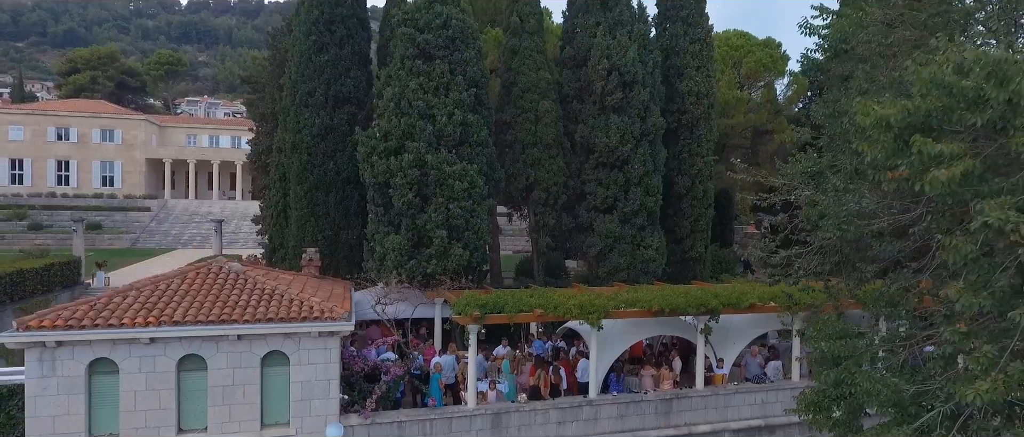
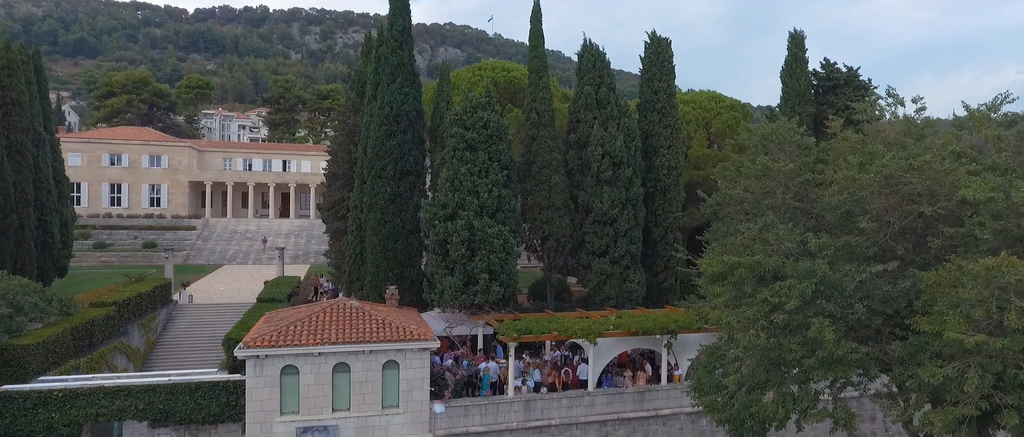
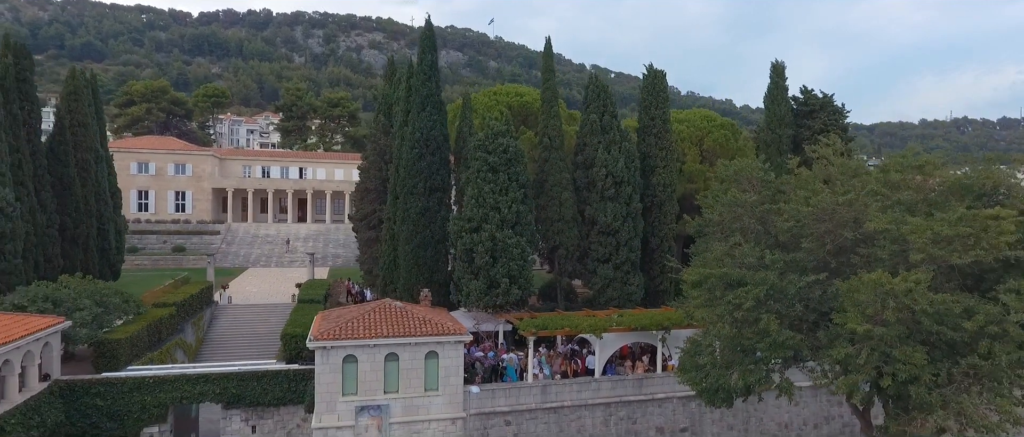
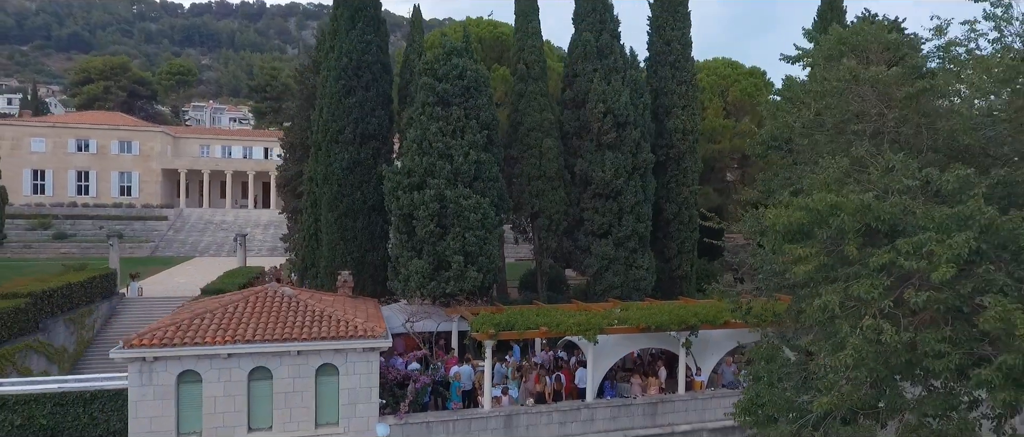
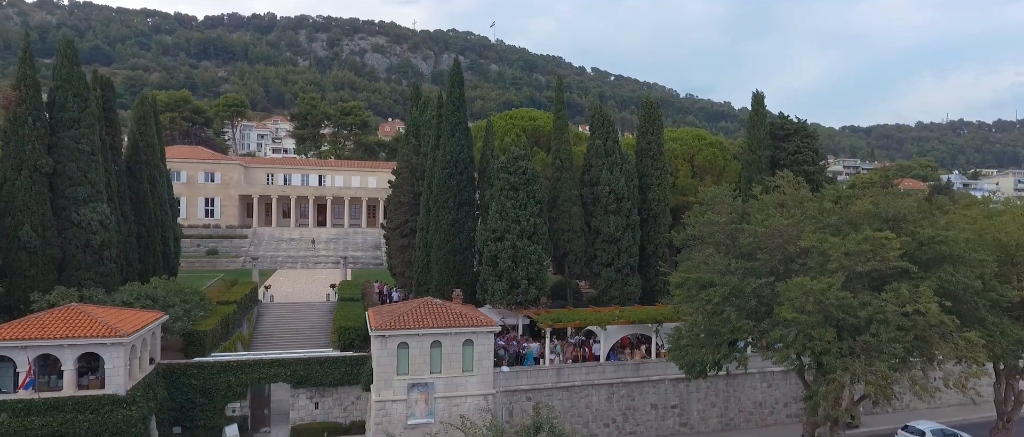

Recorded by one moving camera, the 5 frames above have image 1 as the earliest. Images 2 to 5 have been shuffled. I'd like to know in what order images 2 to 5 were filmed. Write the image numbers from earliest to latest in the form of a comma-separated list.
4, 2, 3, 5
